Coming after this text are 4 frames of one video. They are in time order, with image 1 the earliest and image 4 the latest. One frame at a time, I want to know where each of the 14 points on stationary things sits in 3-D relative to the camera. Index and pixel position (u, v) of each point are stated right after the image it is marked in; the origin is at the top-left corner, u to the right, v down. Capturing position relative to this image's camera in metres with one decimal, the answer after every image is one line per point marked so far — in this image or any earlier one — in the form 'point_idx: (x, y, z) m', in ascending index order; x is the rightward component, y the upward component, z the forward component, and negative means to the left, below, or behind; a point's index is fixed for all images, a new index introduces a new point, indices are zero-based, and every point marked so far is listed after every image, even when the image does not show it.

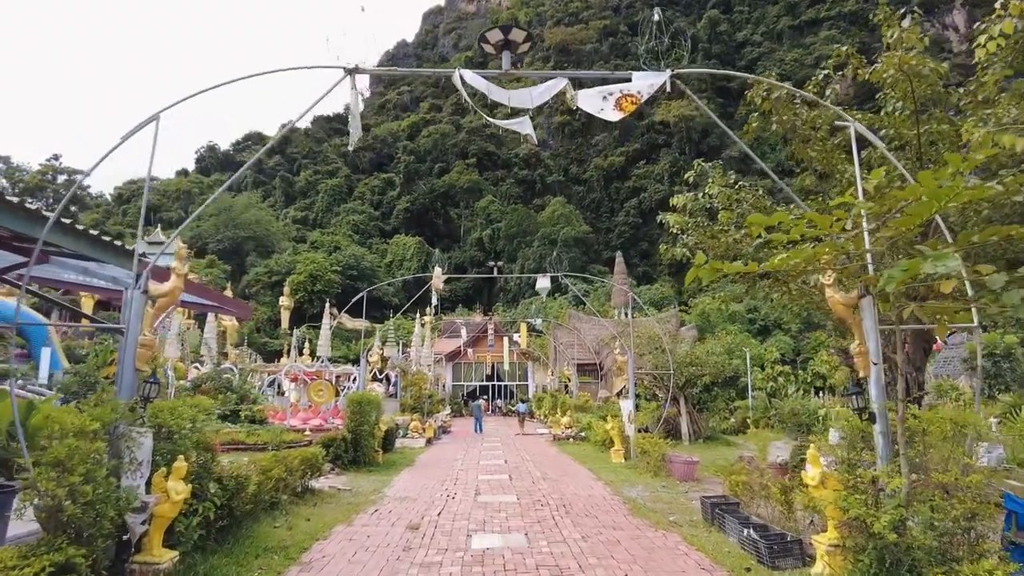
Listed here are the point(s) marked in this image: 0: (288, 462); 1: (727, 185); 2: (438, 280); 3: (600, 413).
0: (-2.5, -1.9, +7.4) m
1: (+2.9, +1.4, +8.8) m
2: (-1.4, +0.2, +12.5) m
3: (+2.3, -3.3, +17.2) m
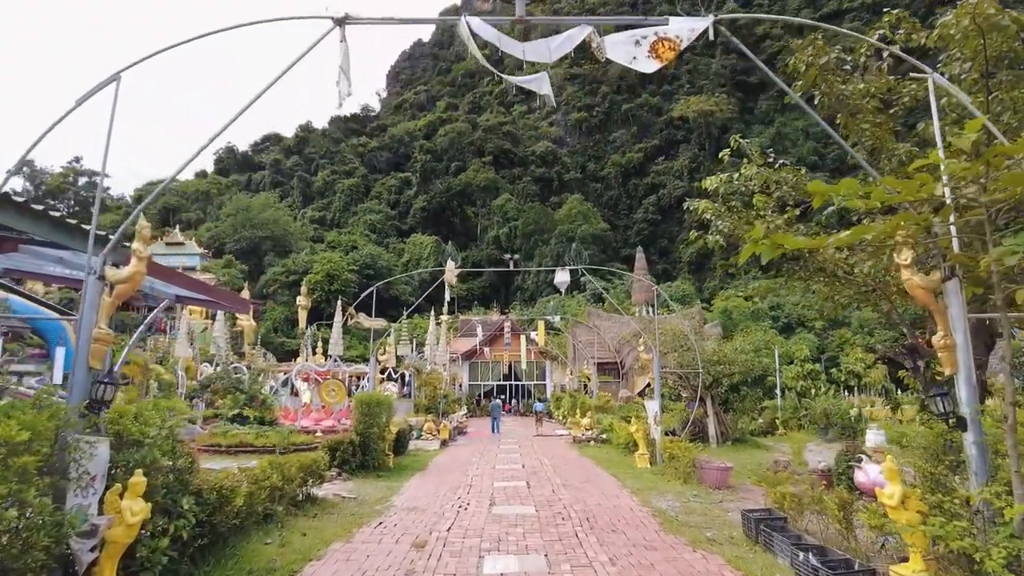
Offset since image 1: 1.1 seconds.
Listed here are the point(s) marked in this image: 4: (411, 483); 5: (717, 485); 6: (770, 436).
0: (-2.3, -1.8, +6.8) m
1: (+3.1, +1.5, +8.1) m
2: (-1.1, +0.3, +11.8) m
3: (+2.7, -3.1, +16.5) m
4: (-1.4, -2.7, +9.2) m
5: (+2.7, -2.6, +8.7) m
6: (+6.9, -3.9, +17.6) m
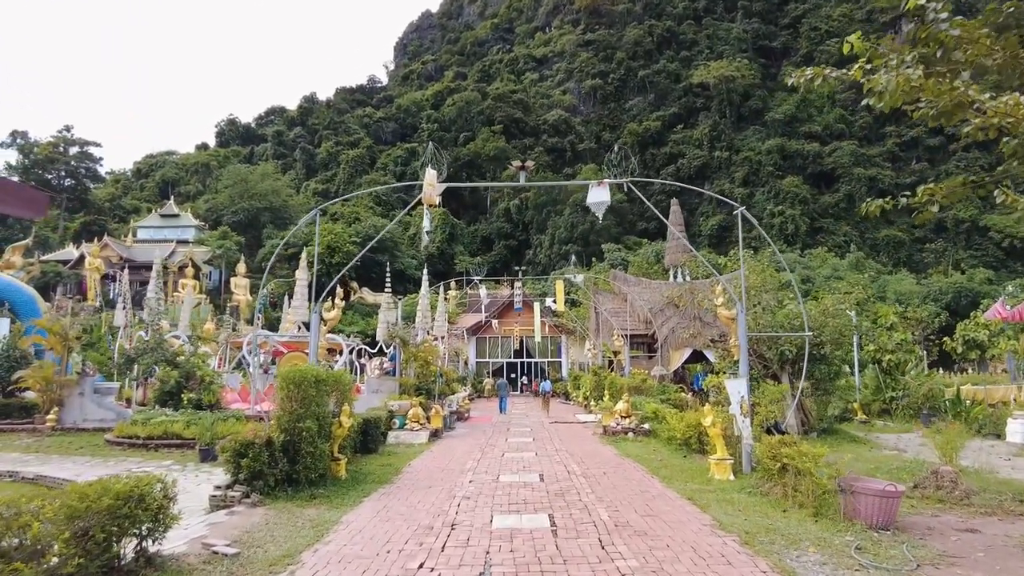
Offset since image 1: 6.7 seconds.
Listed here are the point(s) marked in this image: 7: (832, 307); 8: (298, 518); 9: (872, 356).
0: (-2.2, -1.1, +3.2) m
1: (+3.2, +2.3, +4.3) m
2: (-1.0, +1.2, +8.1) m
3: (+3.0, -2.1, +12.8) m
4: (-1.3, -1.9, +5.6) m
5: (+2.8, -1.8, +5.0) m
6: (+7.1, -2.8, +13.9) m
7: (+5.6, -0.4, +11.7) m
8: (-1.8, -1.9, +5.5) m
9: (+8.3, -1.6, +15.2) m
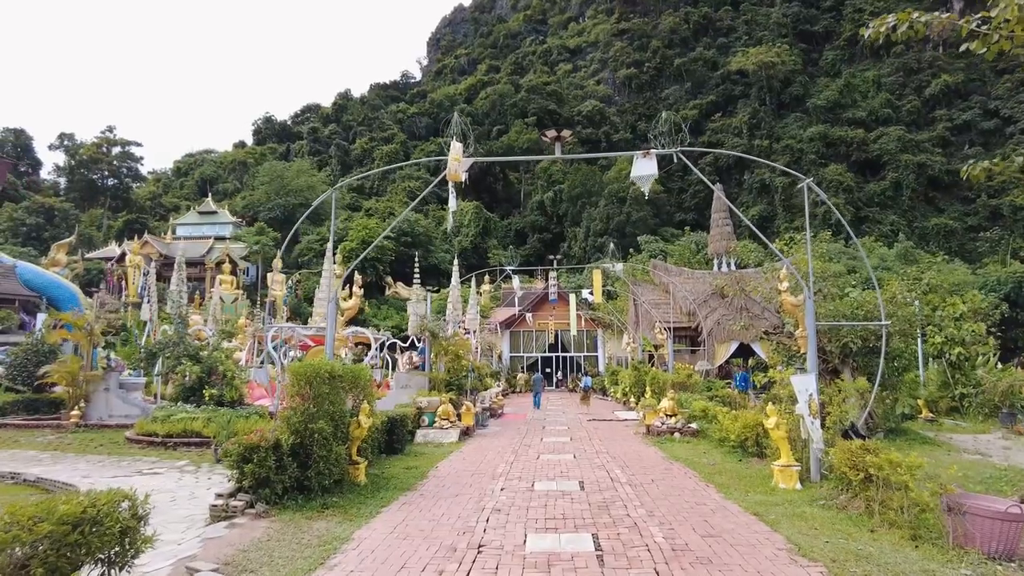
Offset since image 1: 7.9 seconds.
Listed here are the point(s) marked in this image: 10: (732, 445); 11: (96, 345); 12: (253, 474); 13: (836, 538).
0: (-2.1, -1.0, +2.5) m
1: (+3.3, +2.4, +3.3) m
2: (-0.6, +1.3, +7.4) m
3: (+3.6, -1.9, +11.8) m
4: (-1.0, -1.8, +4.9) m
5: (+3.0, -1.6, +4.1) m
6: (+7.8, -2.6, +12.7) m
7: (+6.1, -0.1, +10.6) m
8: (-1.5, -1.8, +4.8) m
9: (+9.0, -1.3, +14.0) m
10: (+2.8, -2.0, +8.3) m
11: (-8.7, -1.2, +13.8) m
12: (-2.1, -1.5, +5.4) m
13: (+2.2, -1.7, +4.5) m
